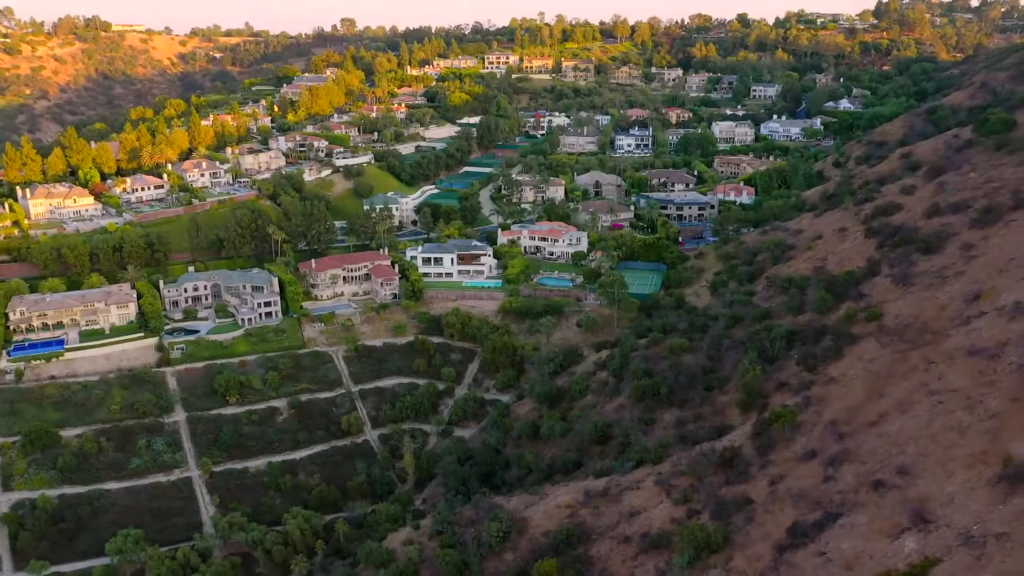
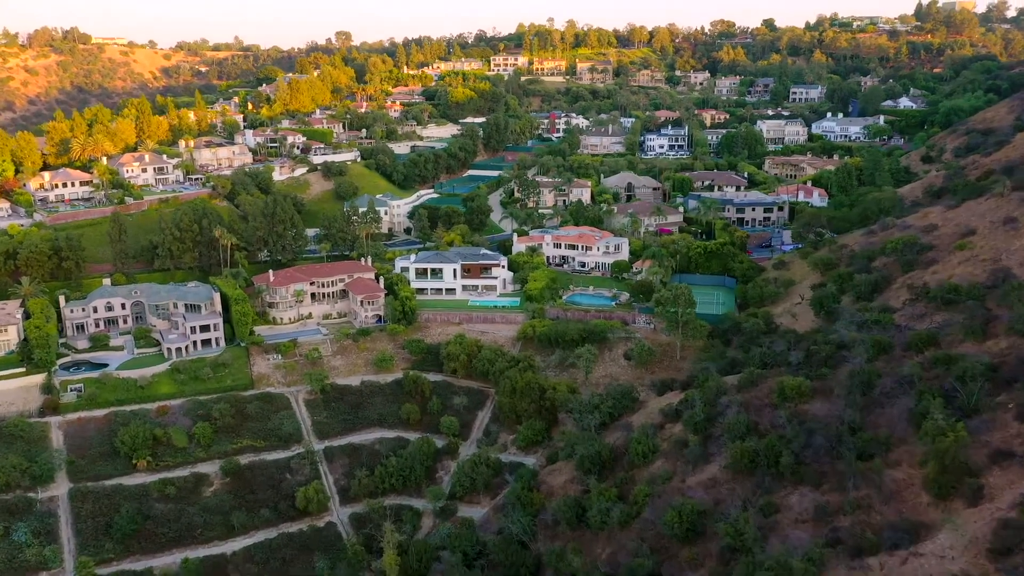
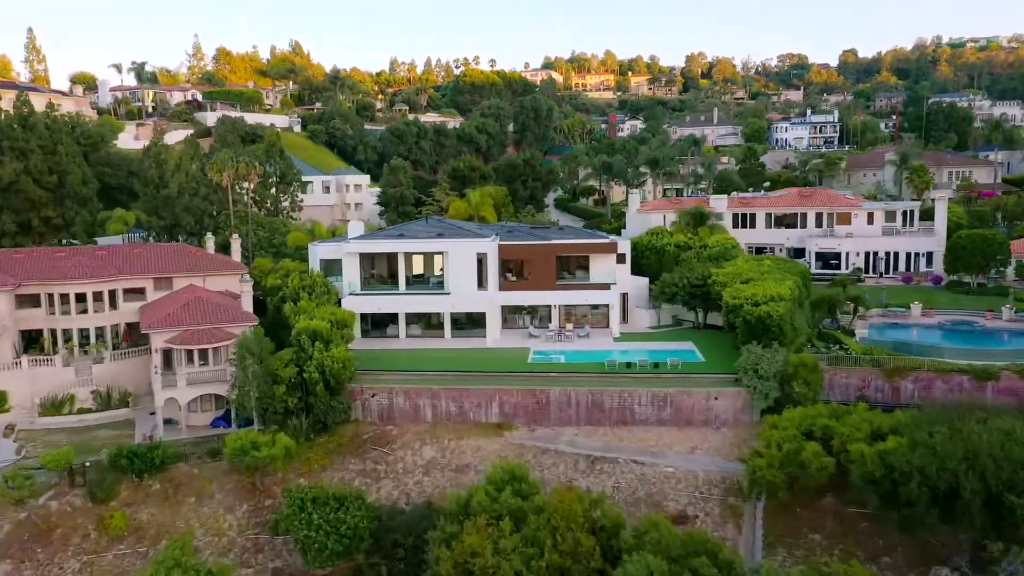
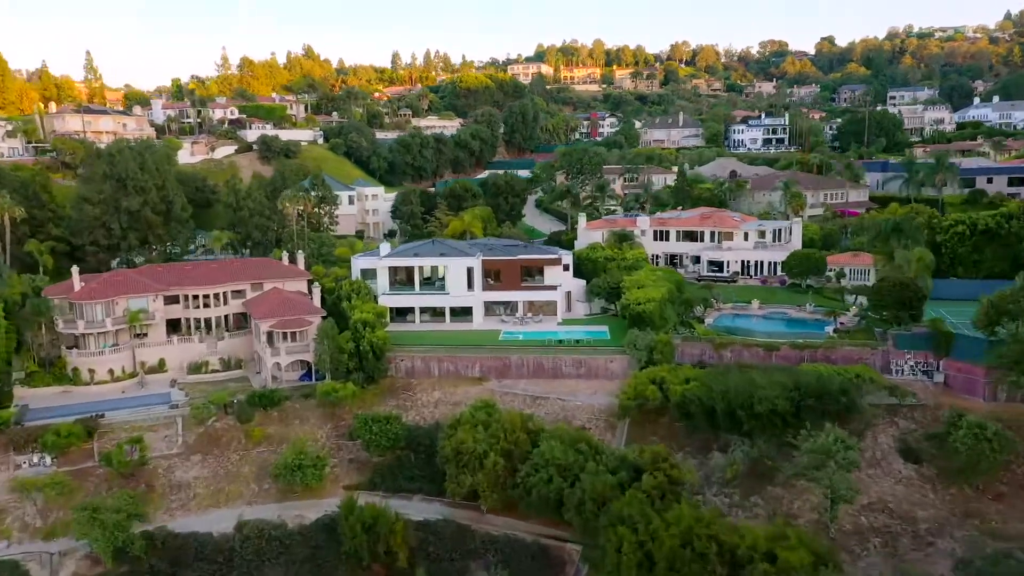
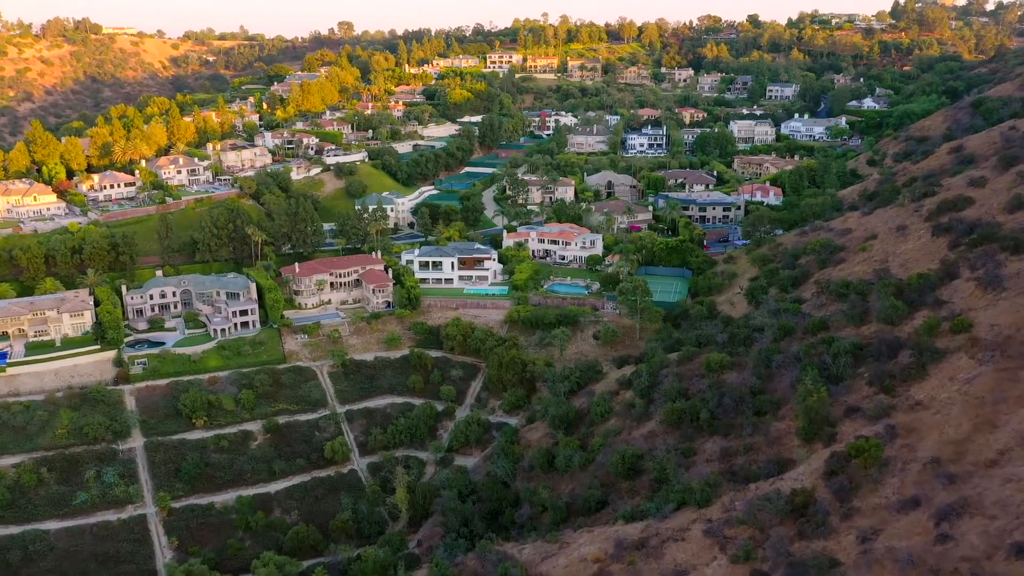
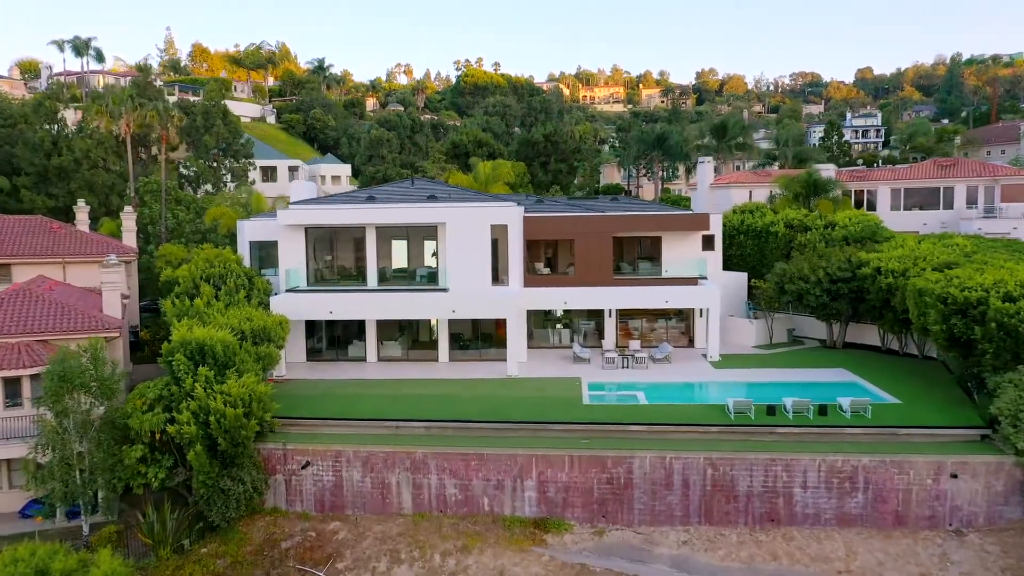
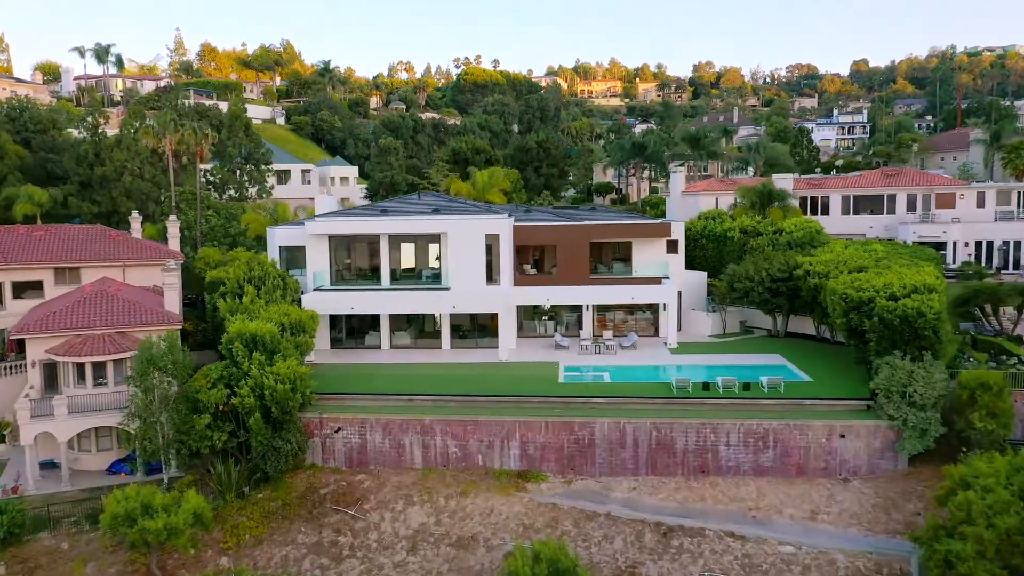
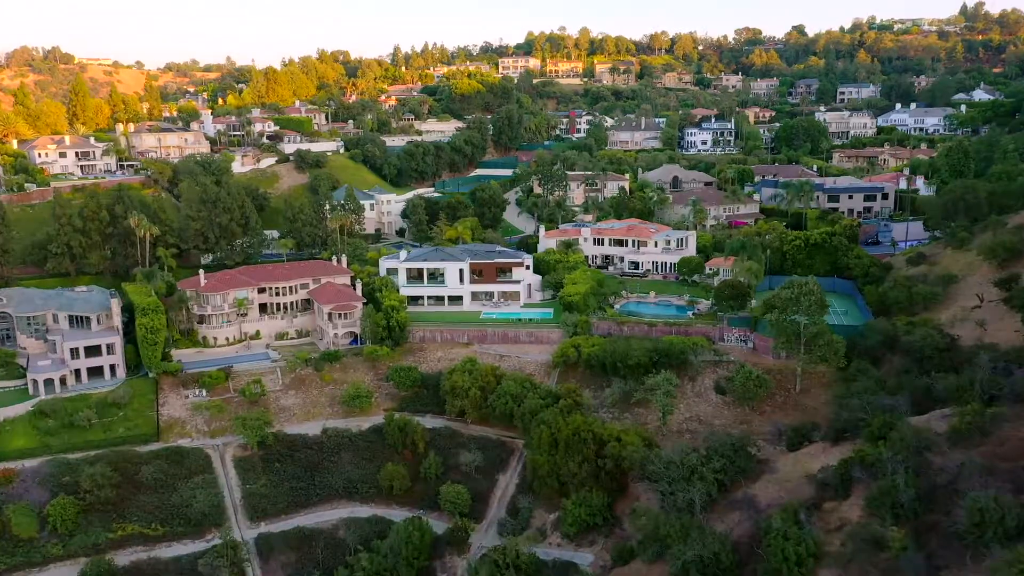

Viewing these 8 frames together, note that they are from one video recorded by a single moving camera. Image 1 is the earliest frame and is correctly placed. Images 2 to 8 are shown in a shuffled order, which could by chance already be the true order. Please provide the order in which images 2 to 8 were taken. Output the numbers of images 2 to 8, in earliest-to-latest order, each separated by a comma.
5, 2, 8, 4, 3, 7, 6
